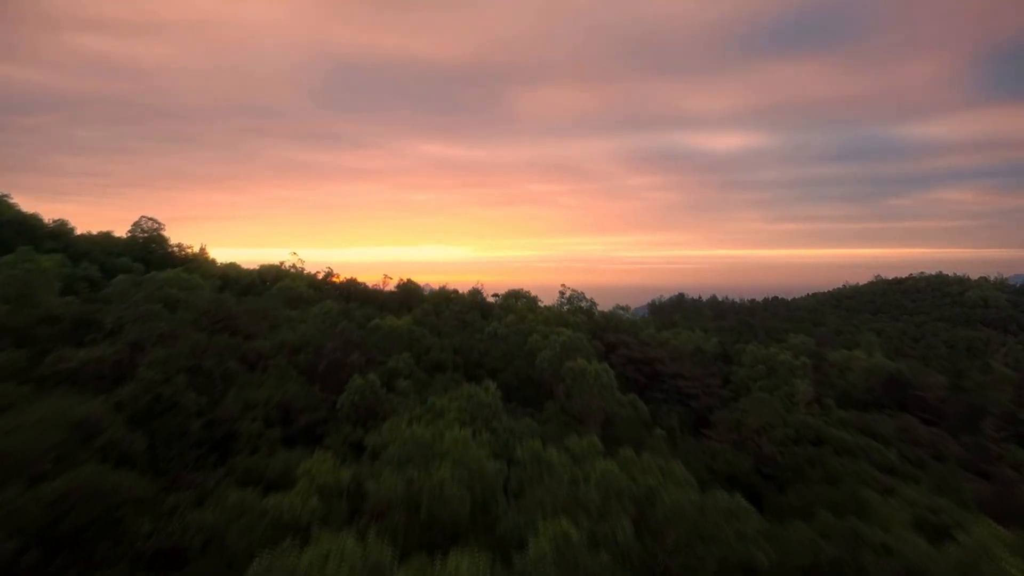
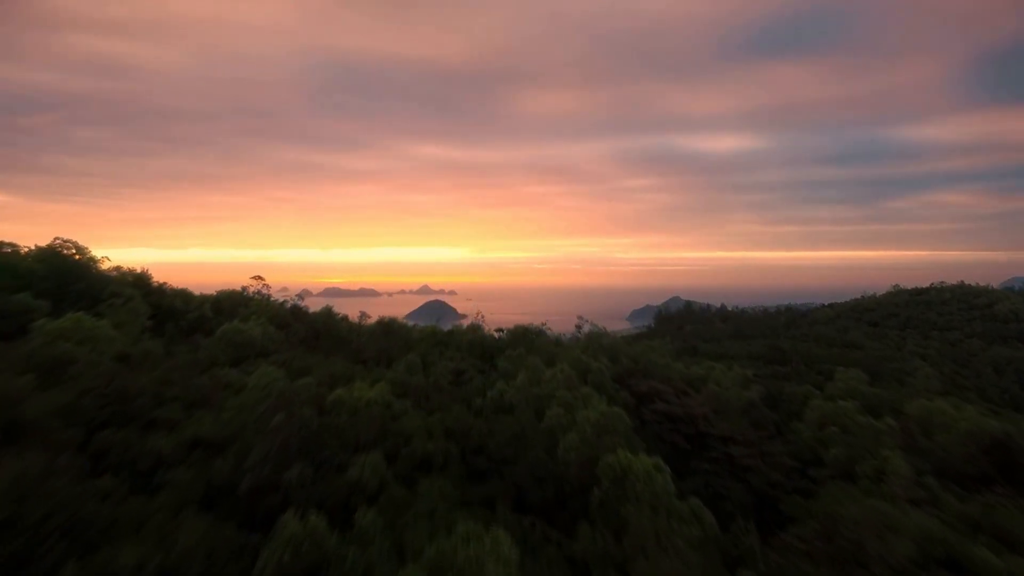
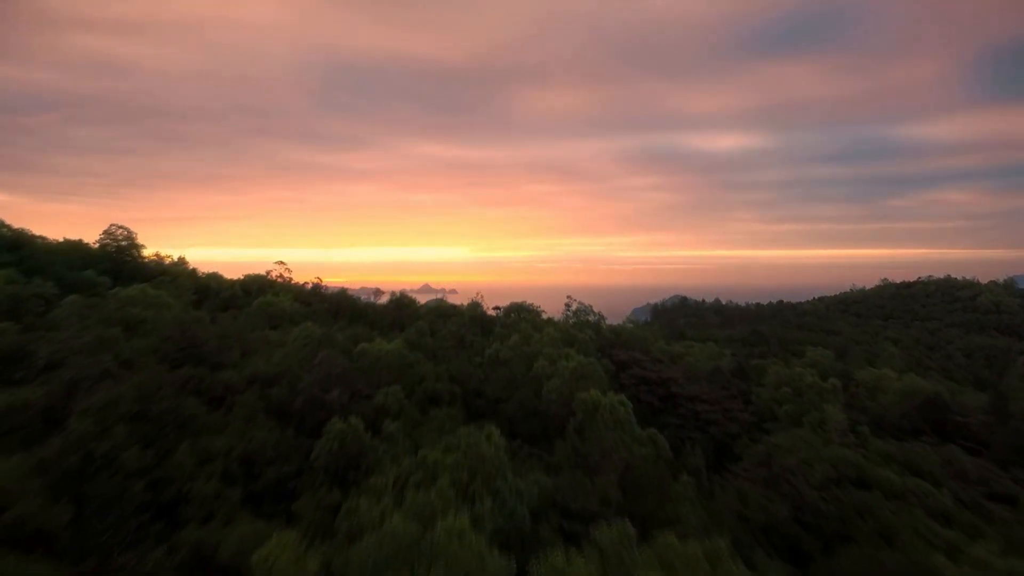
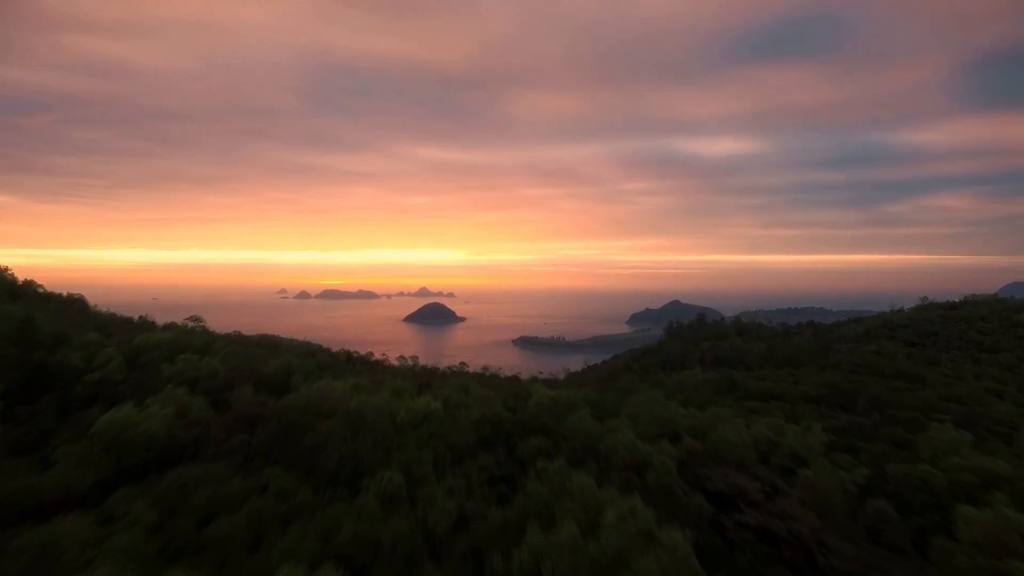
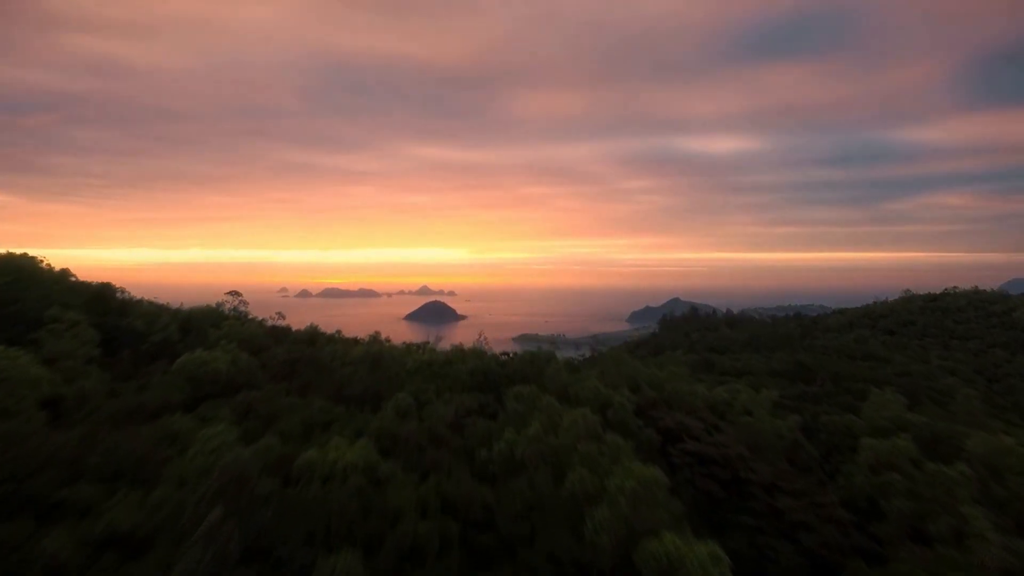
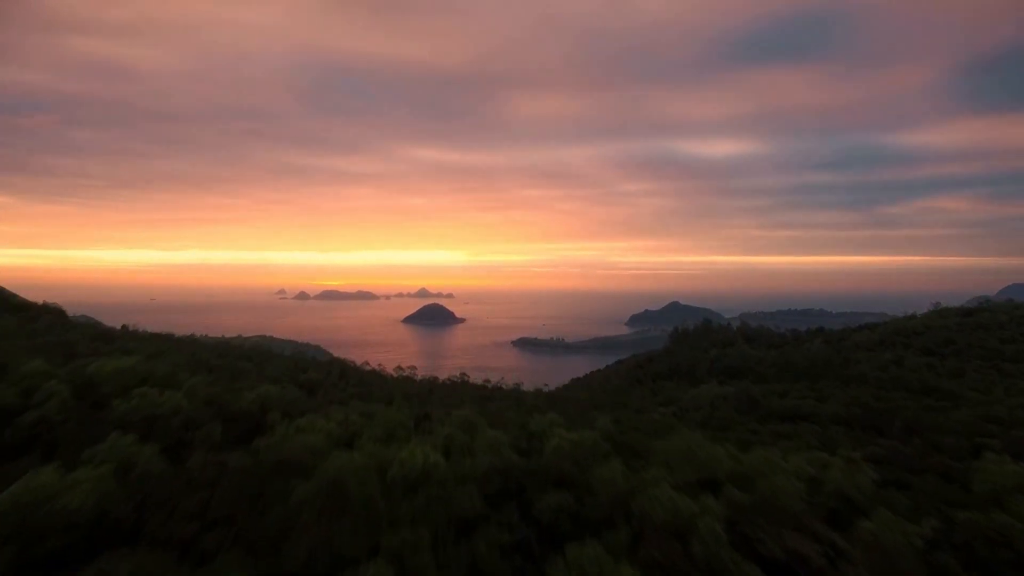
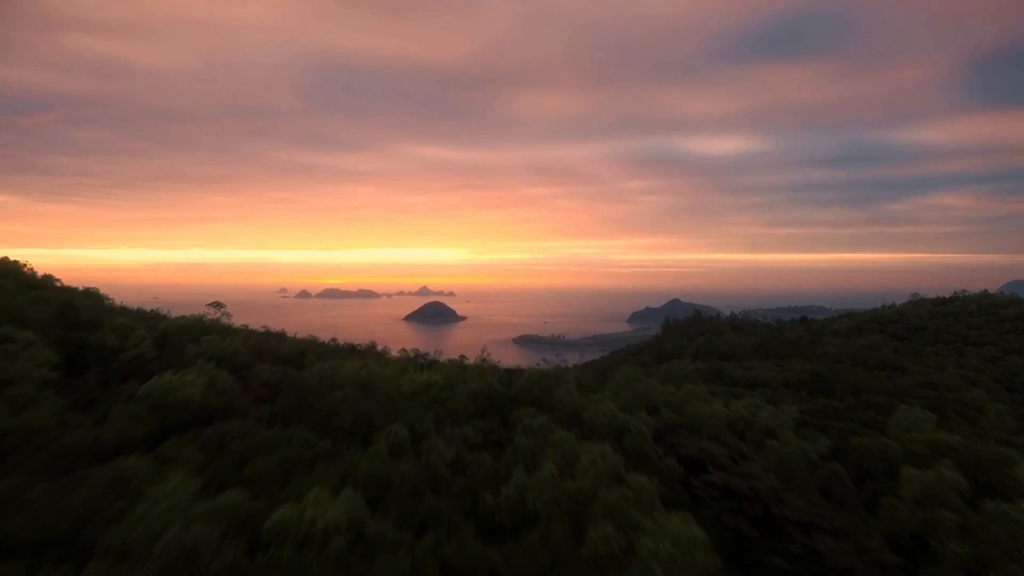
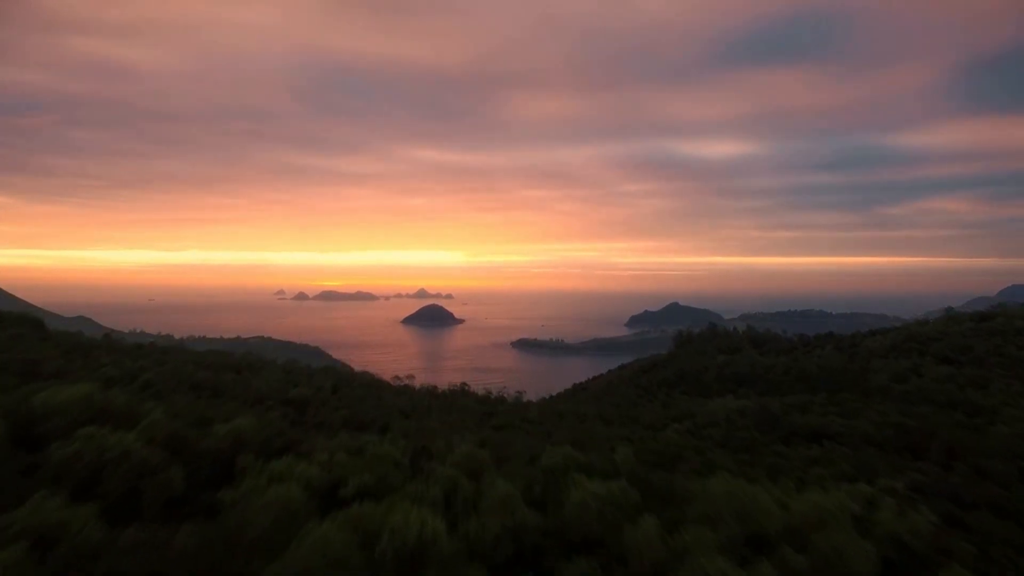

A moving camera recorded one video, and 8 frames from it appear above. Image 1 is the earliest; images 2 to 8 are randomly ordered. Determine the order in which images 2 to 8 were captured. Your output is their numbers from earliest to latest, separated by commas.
3, 2, 5, 7, 4, 6, 8
